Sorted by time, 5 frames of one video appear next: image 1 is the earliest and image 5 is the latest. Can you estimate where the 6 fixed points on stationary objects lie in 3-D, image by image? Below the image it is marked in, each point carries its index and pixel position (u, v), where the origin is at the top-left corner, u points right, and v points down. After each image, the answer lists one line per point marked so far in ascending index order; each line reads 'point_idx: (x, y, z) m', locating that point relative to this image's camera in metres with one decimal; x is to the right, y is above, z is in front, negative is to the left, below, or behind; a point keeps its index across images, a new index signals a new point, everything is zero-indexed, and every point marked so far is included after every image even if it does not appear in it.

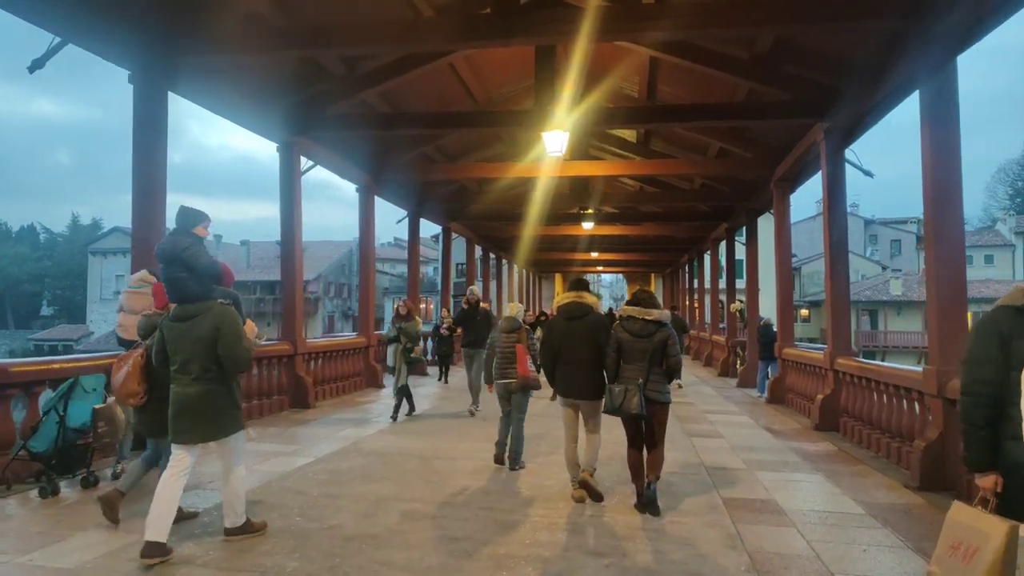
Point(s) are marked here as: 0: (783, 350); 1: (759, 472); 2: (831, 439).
0: (+3.5, -0.8, +9.0) m
1: (+1.7, -1.3, +5.0) m
2: (+2.9, -1.4, +6.4) m
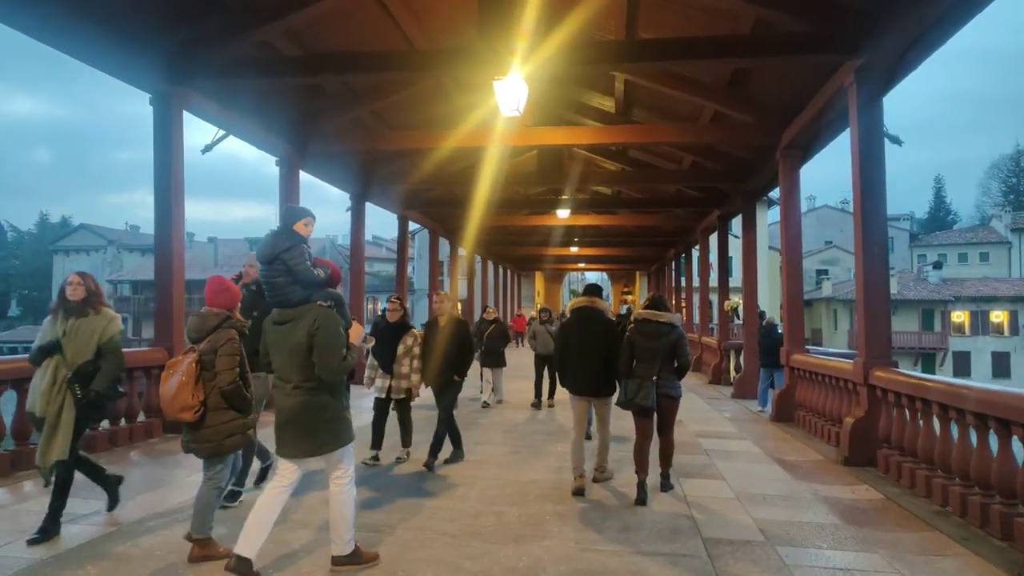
0: (+3.0, -0.7, +7.4) m
1: (+1.3, -1.2, +3.3) m
2: (+2.4, -1.3, +4.7) m
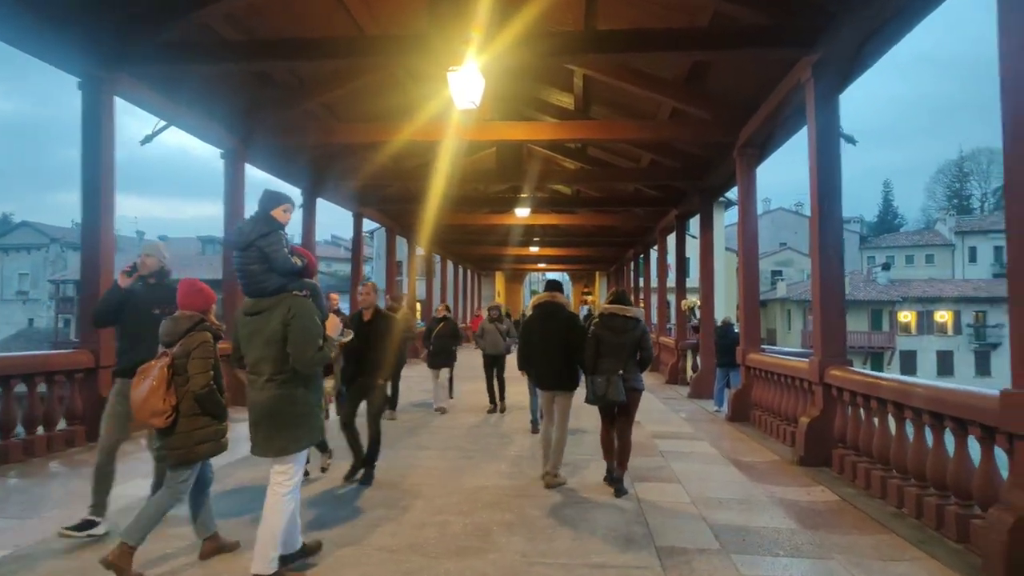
0: (+2.5, -0.7, +7.4) m
1: (+1.0, -1.2, +3.2) m
2: (+2.1, -1.3, +4.6) m
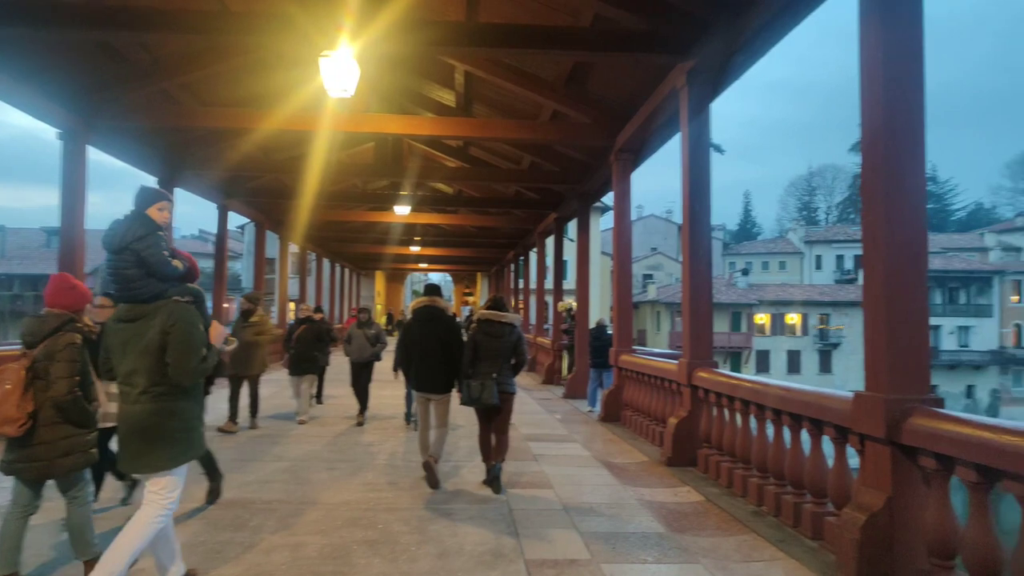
0: (+1.1, -0.8, +7.5) m
1: (+0.4, -1.2, +3.1) m
2: (+1.2, -1.3, +4.7) m
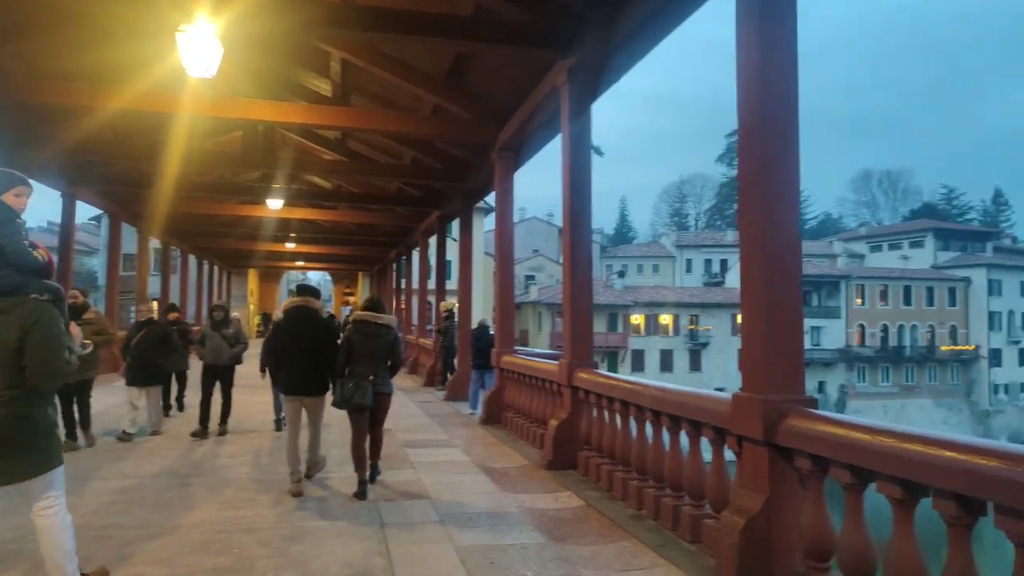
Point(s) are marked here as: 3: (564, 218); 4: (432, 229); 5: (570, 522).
0: (-0.1, -0.8, +7.3) m
1: (-0.1, -1.2, +2.9) m
2: (+0.4, -1.3, +4.7) m
3: (+0.4, +0.5, +5.5) m
4: (-1.5, +1.1, +13.3) m
5: (+0.3, -1.3, +3.8) m
